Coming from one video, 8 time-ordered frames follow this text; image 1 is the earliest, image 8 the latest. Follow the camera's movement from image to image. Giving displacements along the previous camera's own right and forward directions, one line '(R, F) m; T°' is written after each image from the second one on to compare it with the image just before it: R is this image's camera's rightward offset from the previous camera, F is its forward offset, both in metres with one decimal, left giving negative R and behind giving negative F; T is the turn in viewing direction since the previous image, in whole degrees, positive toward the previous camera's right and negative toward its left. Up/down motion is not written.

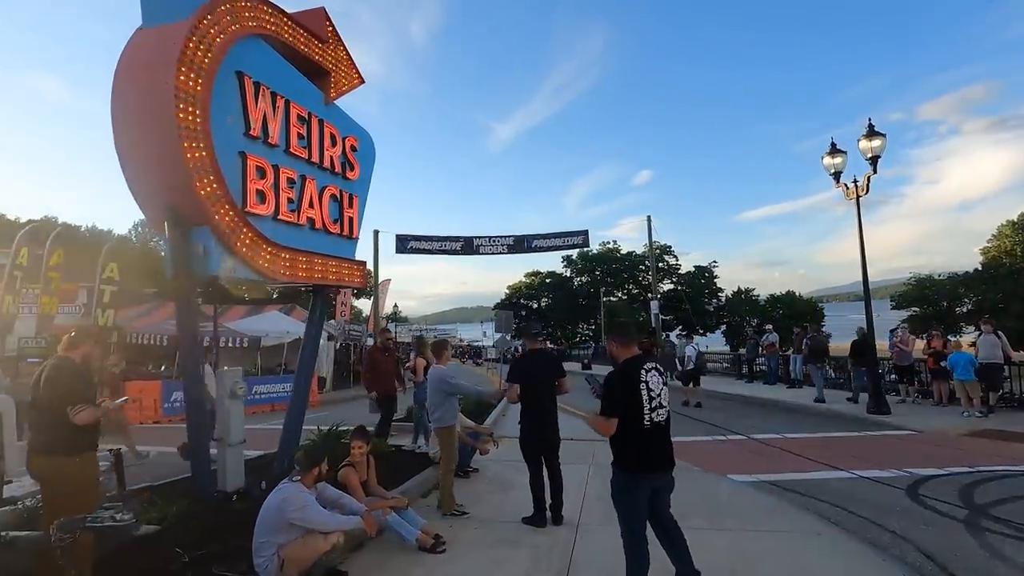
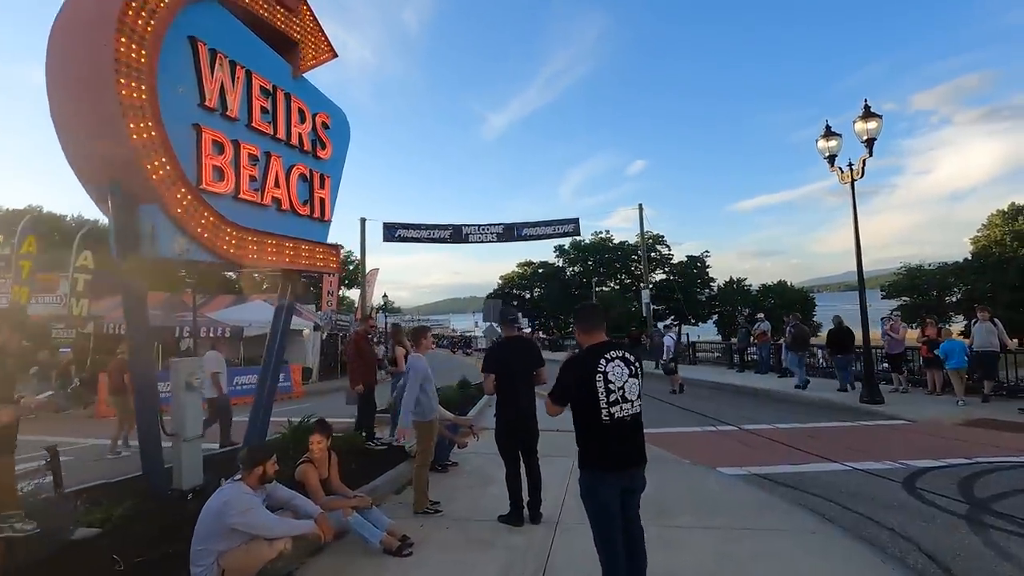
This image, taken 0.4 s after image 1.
(+0.2, +0.4) m; +1°
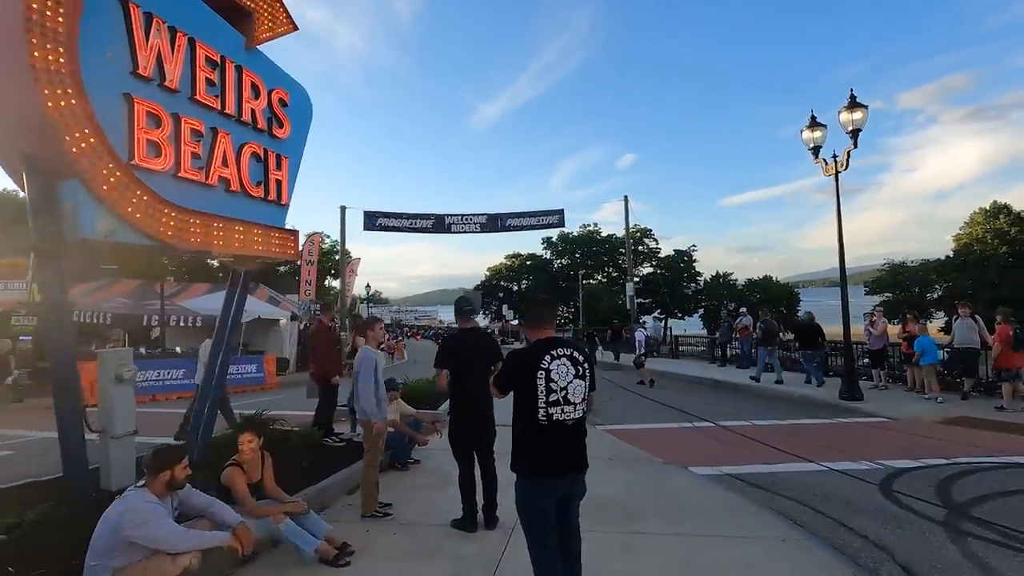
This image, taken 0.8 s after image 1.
(+0.3, +0.4) m; +1°
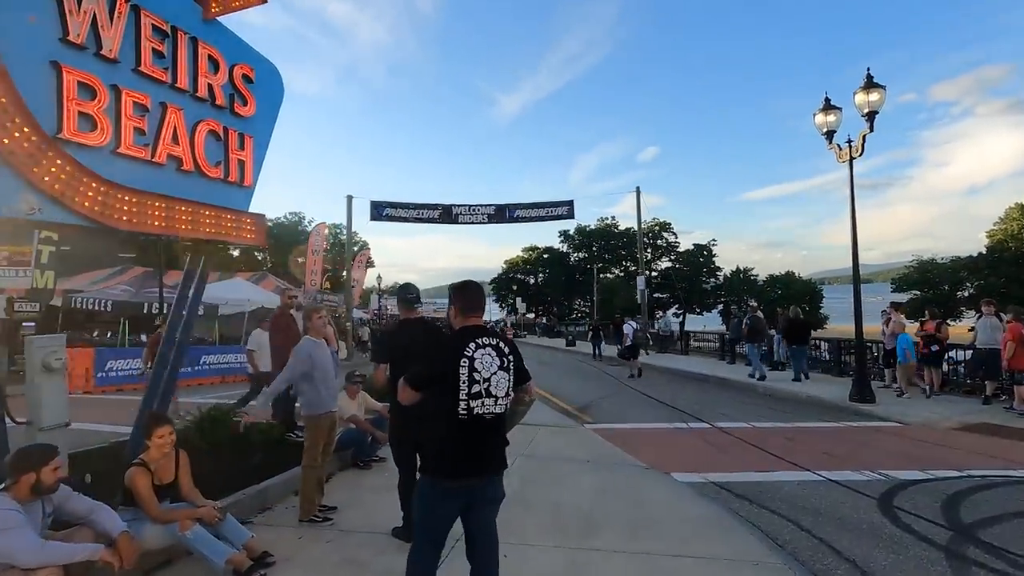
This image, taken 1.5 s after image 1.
(+0.6, +0.5) m; -2°
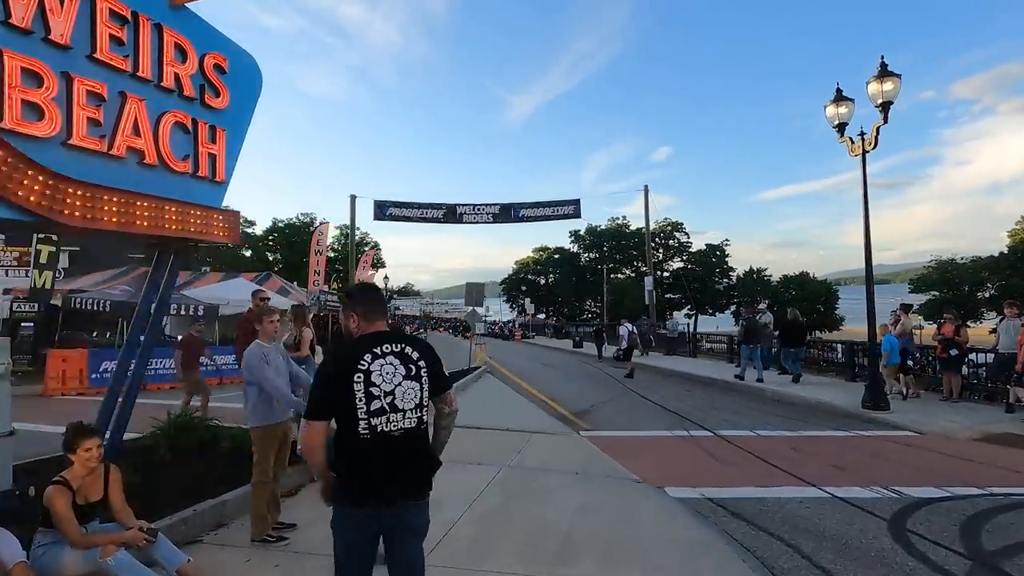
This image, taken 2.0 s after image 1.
(+0.3, +0.4) m; -1°
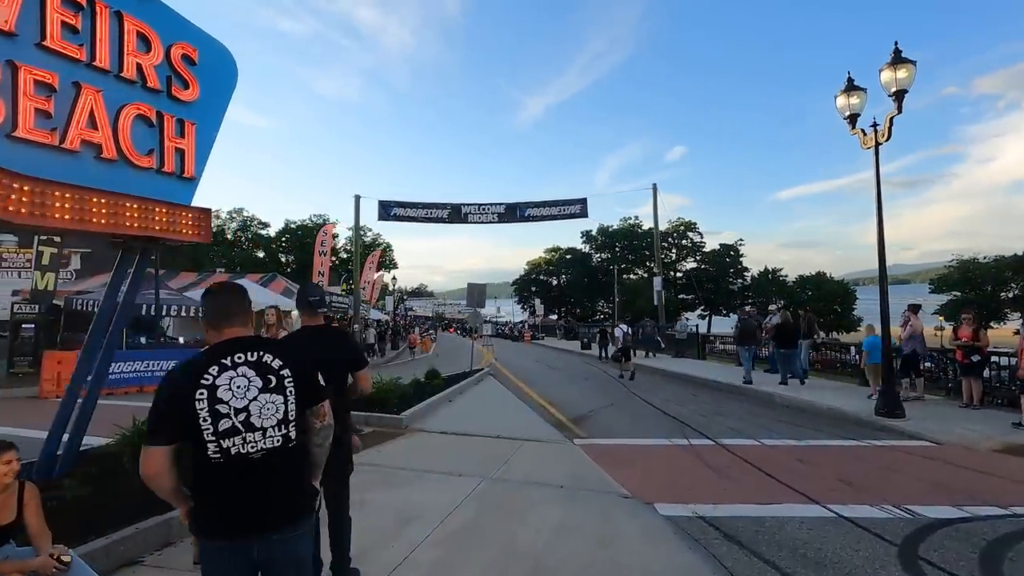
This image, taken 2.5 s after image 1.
(+0.3, +0.4) m; -1°
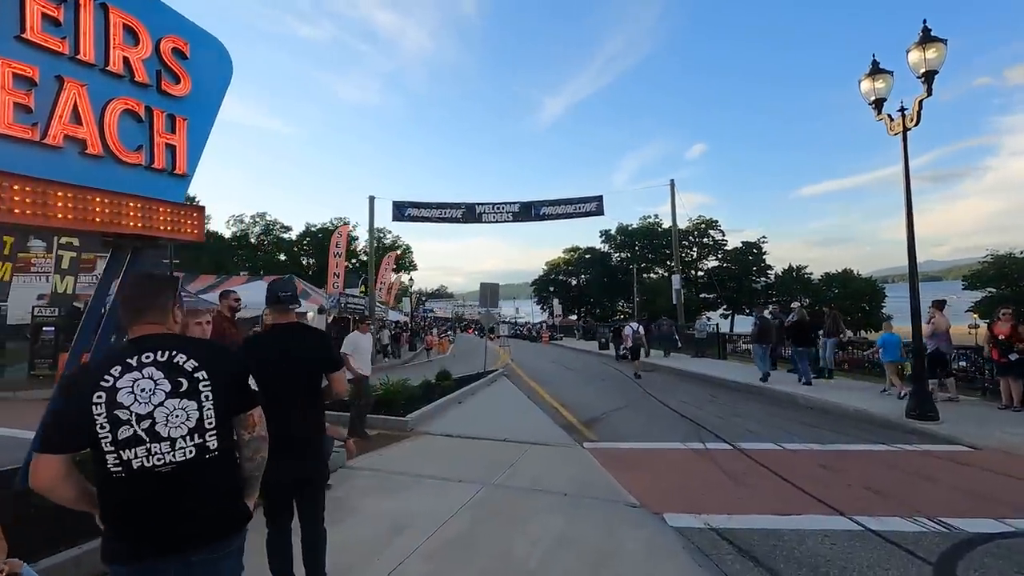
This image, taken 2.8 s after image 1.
(+0.2, +0.4) m; -2°
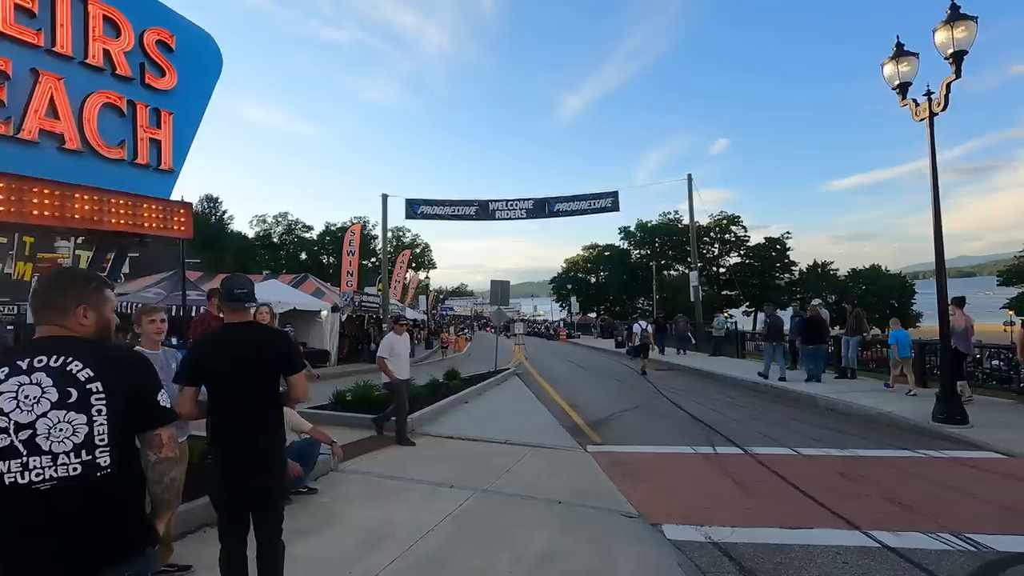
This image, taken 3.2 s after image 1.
(+0.3, +0.3) m; -2°
